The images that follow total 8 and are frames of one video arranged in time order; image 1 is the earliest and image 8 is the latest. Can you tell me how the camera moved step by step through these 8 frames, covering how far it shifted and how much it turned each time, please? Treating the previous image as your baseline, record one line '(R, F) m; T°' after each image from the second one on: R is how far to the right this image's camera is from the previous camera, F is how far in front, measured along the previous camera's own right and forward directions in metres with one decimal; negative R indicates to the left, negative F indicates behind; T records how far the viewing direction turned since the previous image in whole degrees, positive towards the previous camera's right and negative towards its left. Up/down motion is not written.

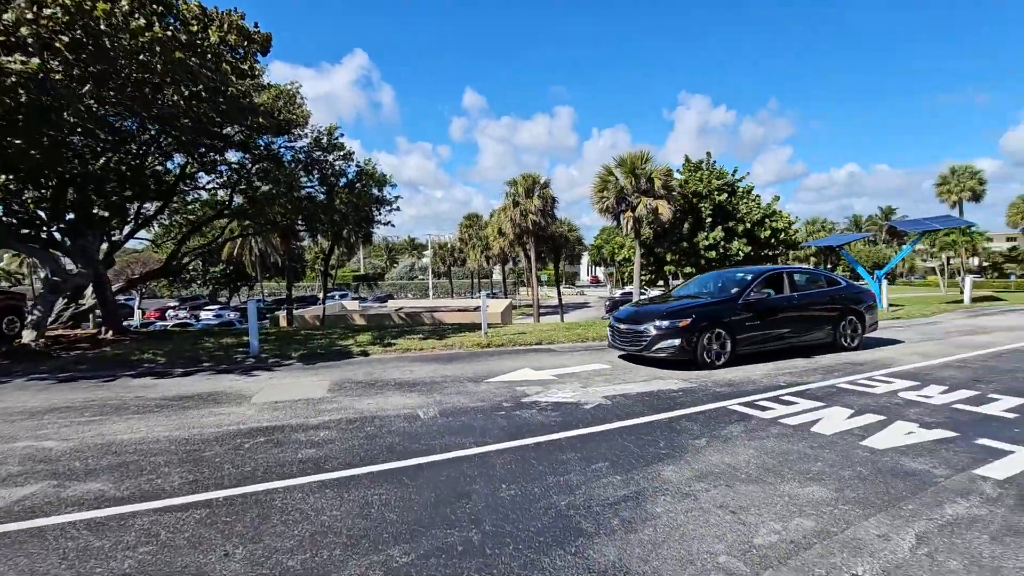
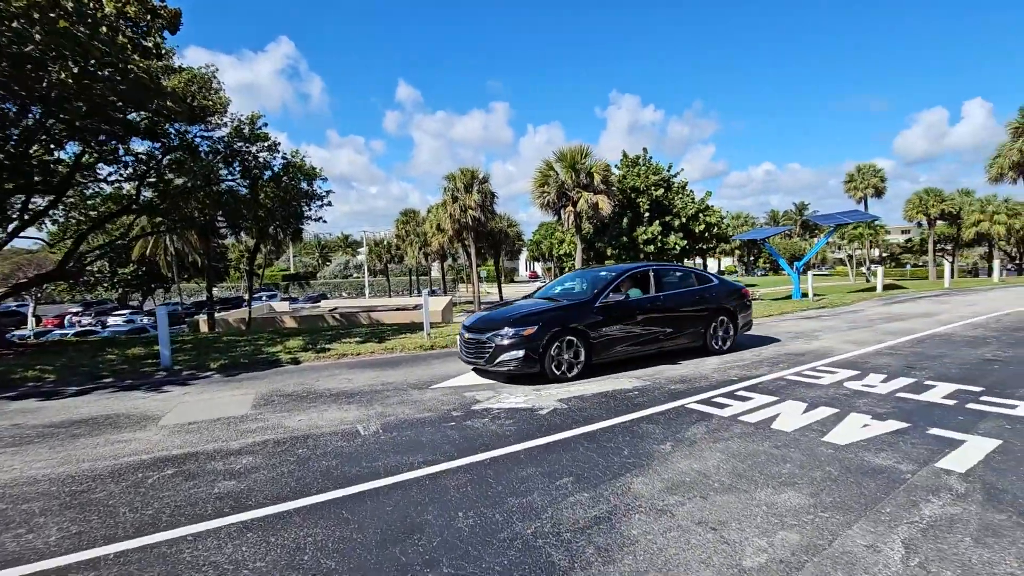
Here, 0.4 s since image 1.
(-0.1, +0.4) m; +7°
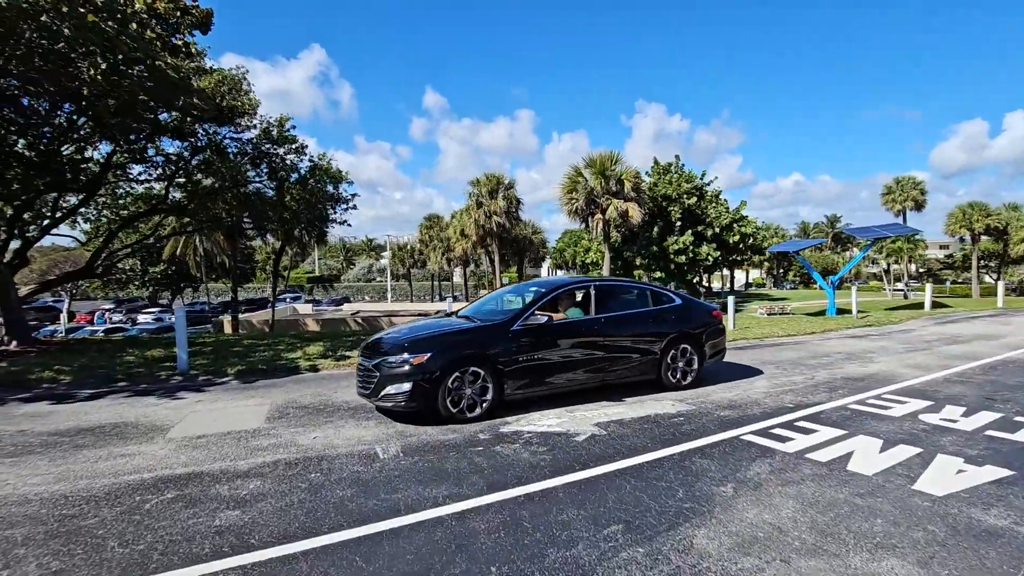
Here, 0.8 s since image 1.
(-0.1, +0.5) m; -2°
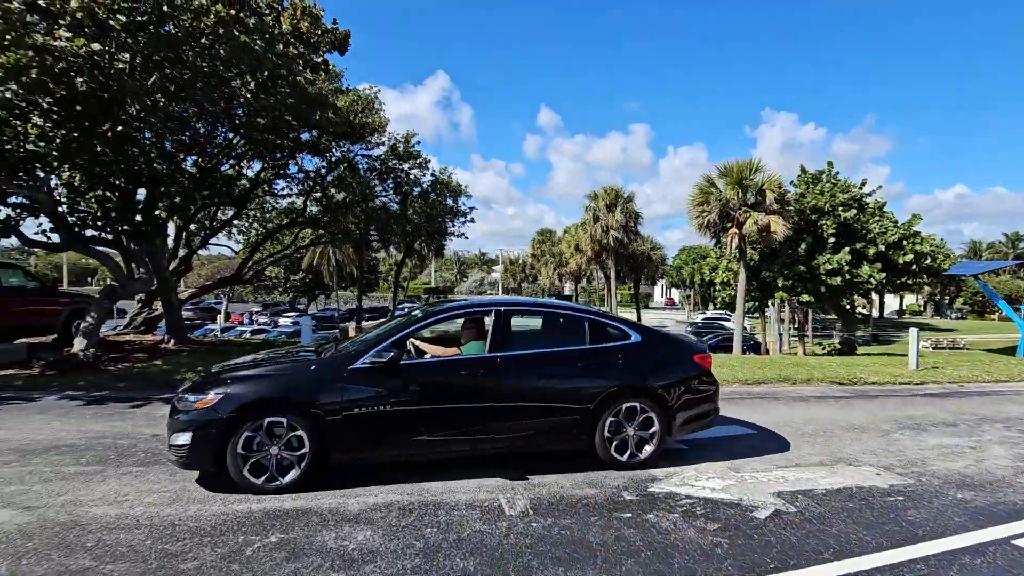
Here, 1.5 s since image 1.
(-0.4, +0.8) m; -12°
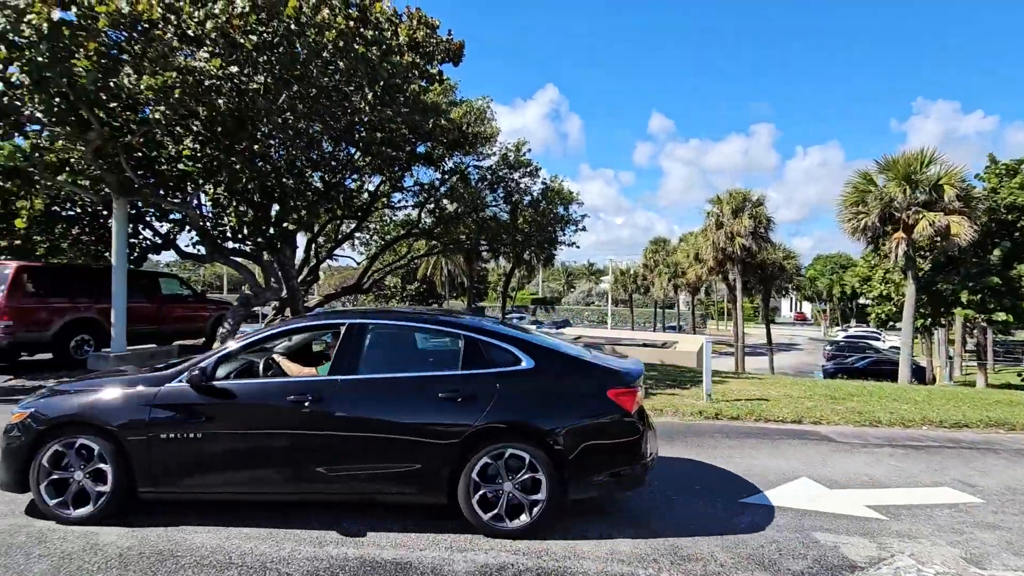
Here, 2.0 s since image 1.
(-0.2, +0.7) m; -12°
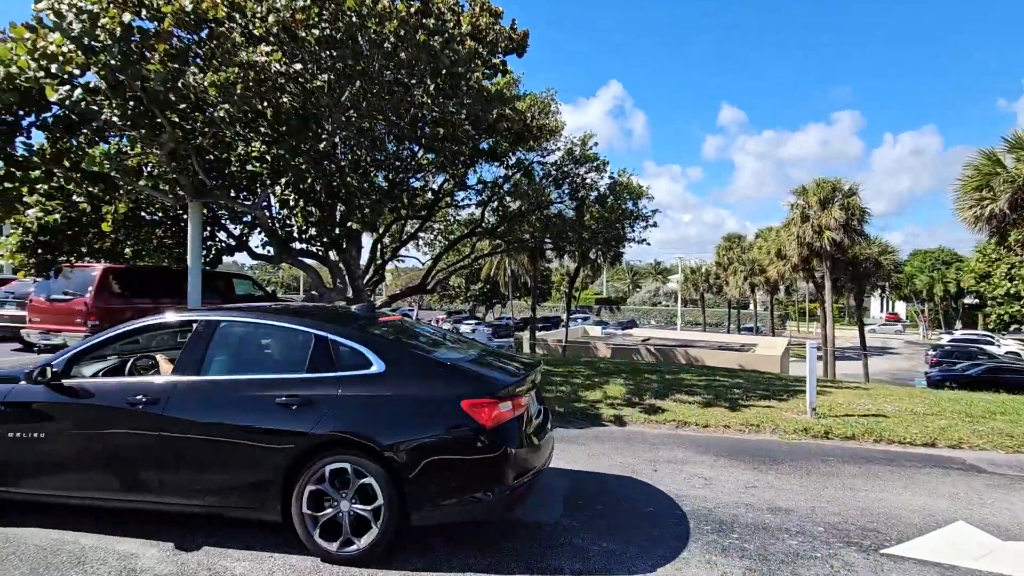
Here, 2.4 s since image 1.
(-0.1, +0.6) m; -7°
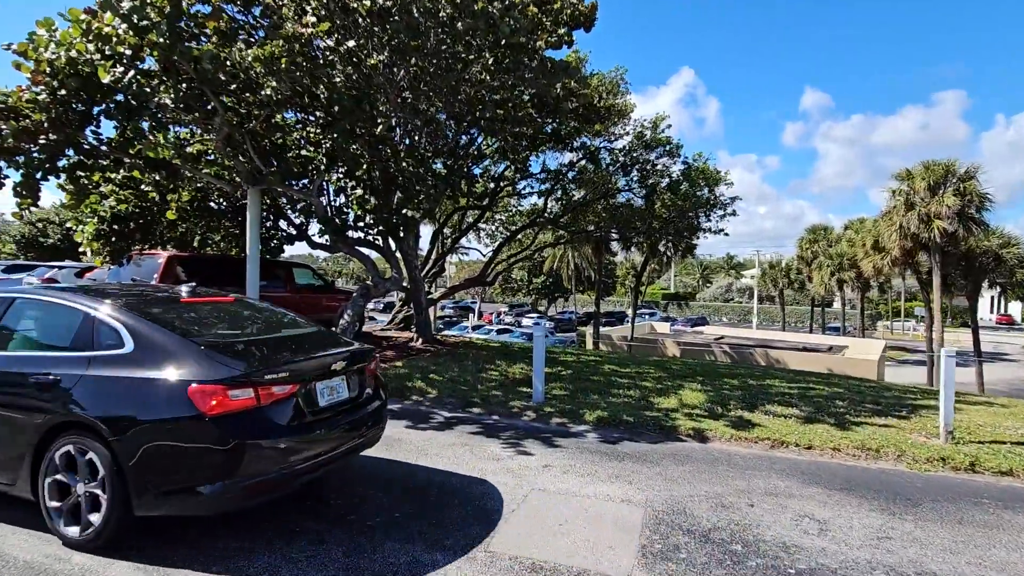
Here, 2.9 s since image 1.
(0.0, +0.7) m; -7°
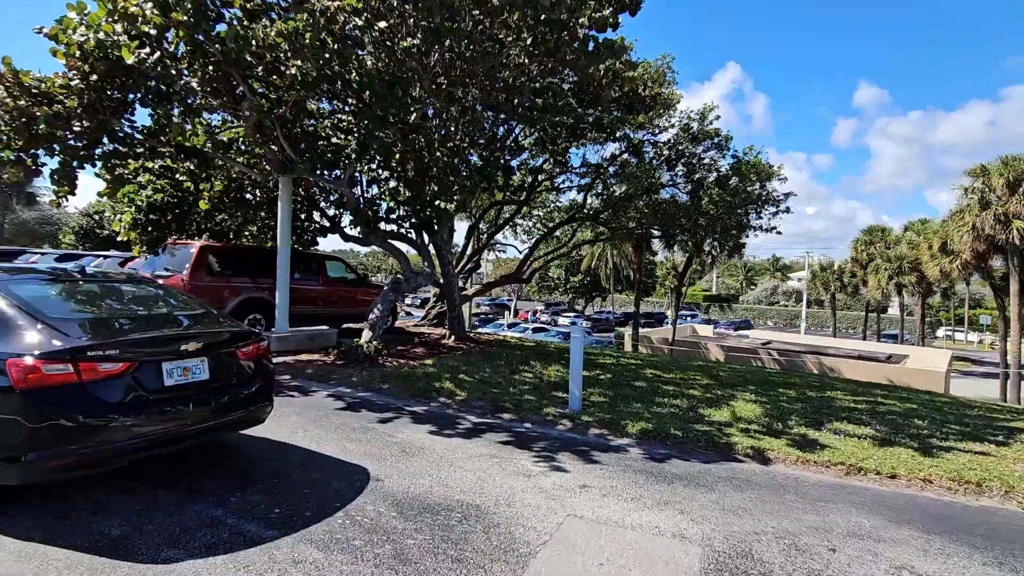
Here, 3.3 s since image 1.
(0.0, +0.5) m; -4°
